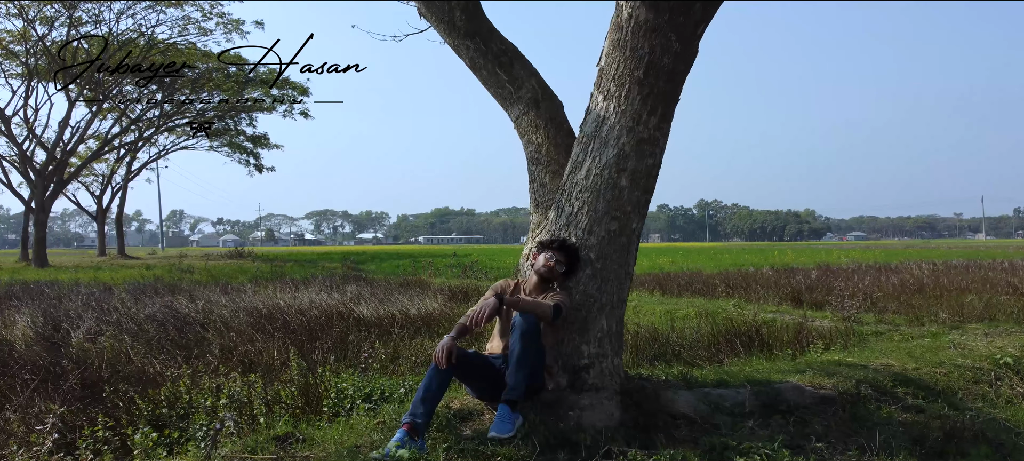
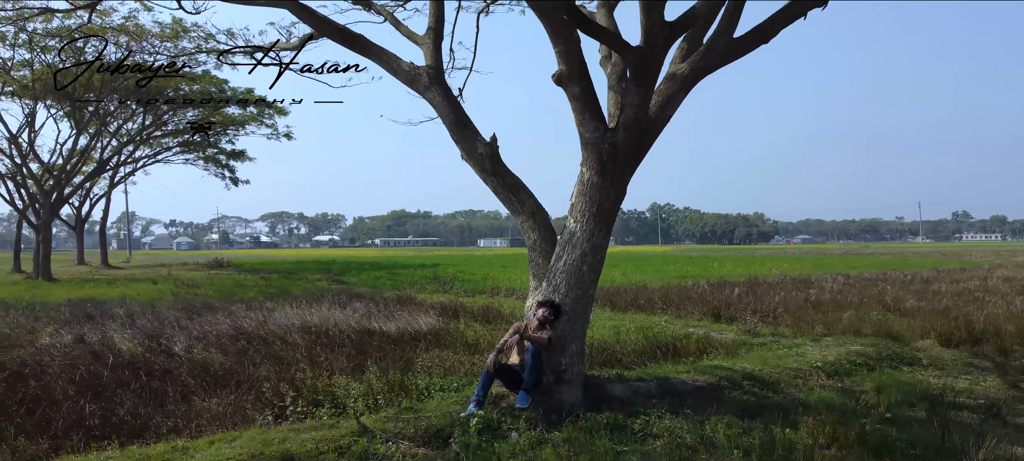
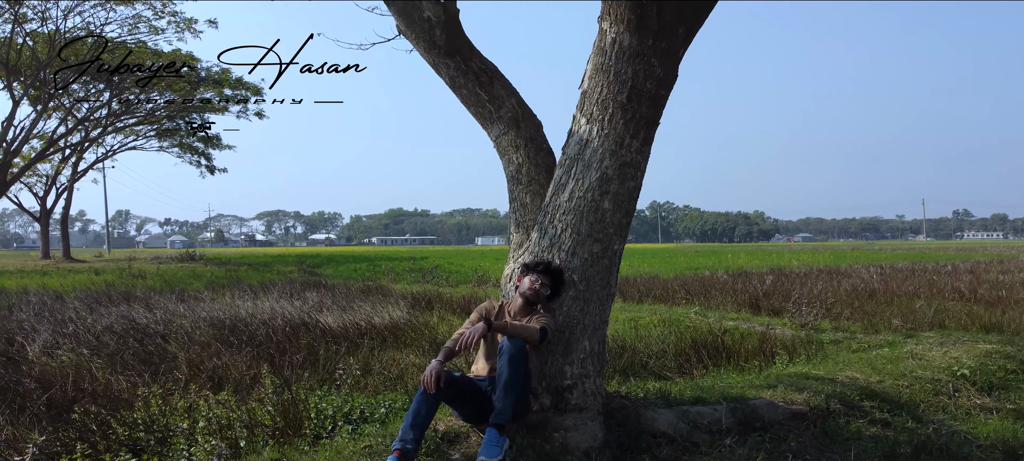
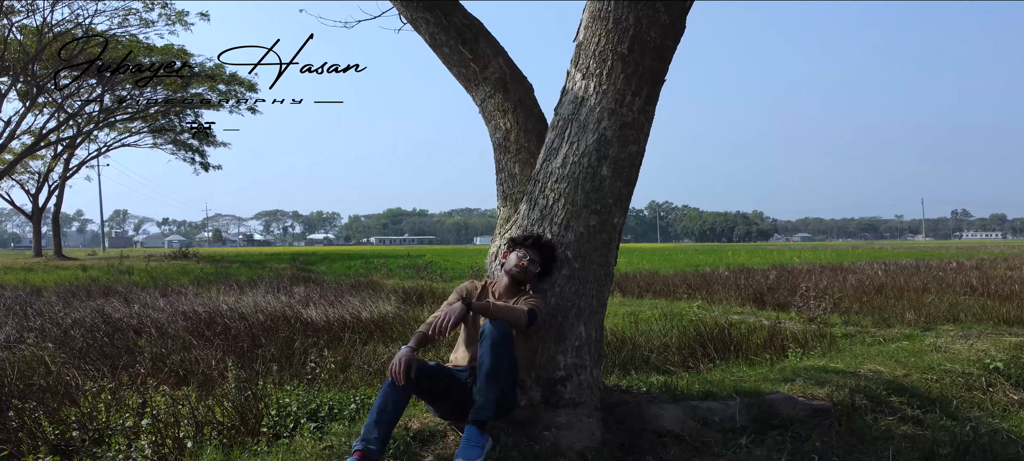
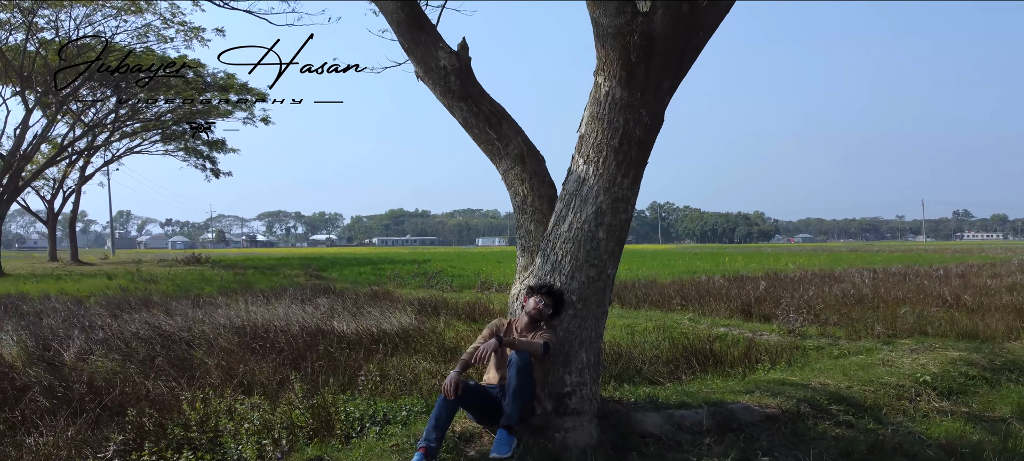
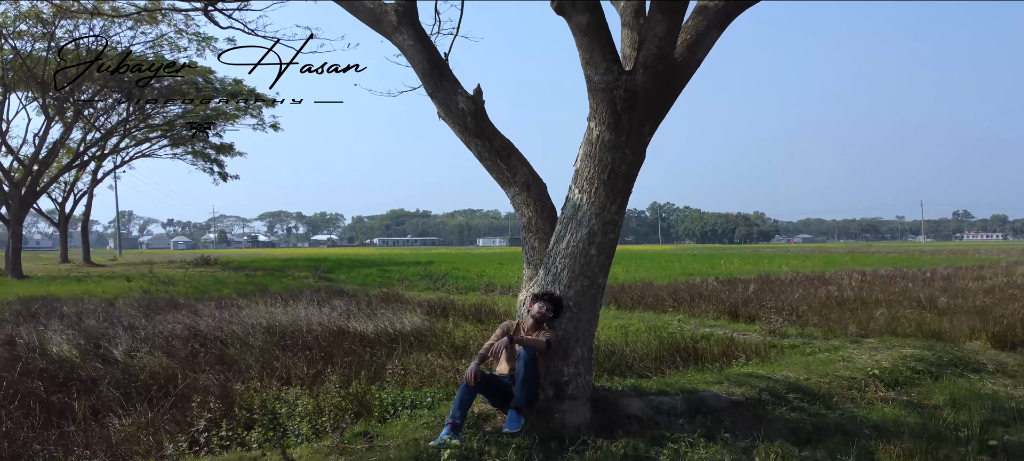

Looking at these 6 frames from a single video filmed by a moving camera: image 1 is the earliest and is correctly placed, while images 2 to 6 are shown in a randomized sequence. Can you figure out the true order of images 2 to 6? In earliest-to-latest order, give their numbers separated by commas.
4, 3, 5, 6, 2
